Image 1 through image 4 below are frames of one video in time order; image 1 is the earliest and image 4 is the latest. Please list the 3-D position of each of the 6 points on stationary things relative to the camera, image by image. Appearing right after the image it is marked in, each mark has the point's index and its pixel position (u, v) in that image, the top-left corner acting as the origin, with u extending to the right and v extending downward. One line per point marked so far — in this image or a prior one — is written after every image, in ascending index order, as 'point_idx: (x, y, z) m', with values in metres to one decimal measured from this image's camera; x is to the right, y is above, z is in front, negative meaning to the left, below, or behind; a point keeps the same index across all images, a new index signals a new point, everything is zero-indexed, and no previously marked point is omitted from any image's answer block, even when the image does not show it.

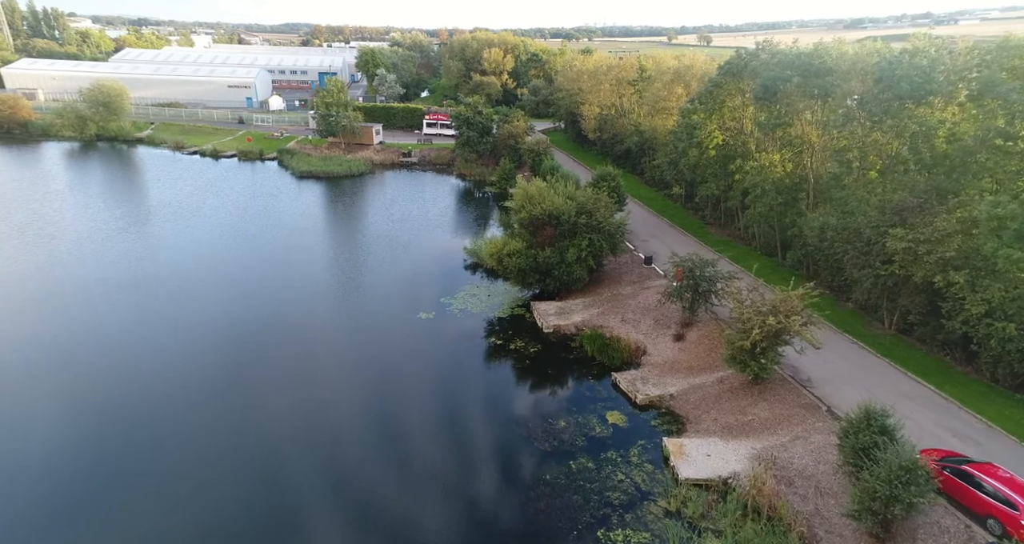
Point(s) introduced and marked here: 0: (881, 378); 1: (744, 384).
0: (+11.3, -3.2, +18.4) m
1: (+7.5, -3.6, +19.4) m
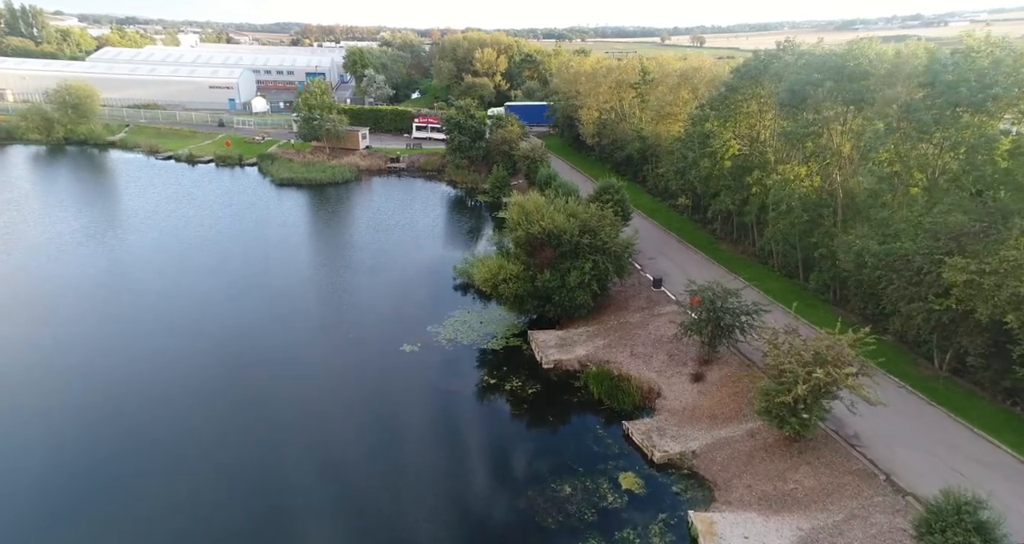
0: (+11.2, -4.2, +15.6) m
1: (+7.4, -4.6, +16.6) m
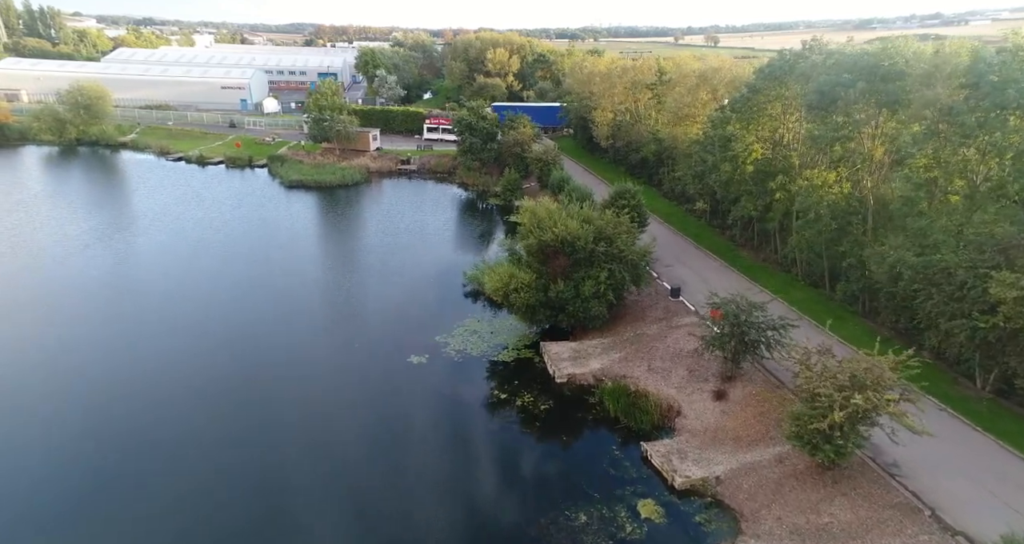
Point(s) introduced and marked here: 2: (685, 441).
0: (+11.5, -4.6, +14.5) m
1: (+7.7, -5.0, +15.5) m
2: (+5.2, -5.0, +17.8) m
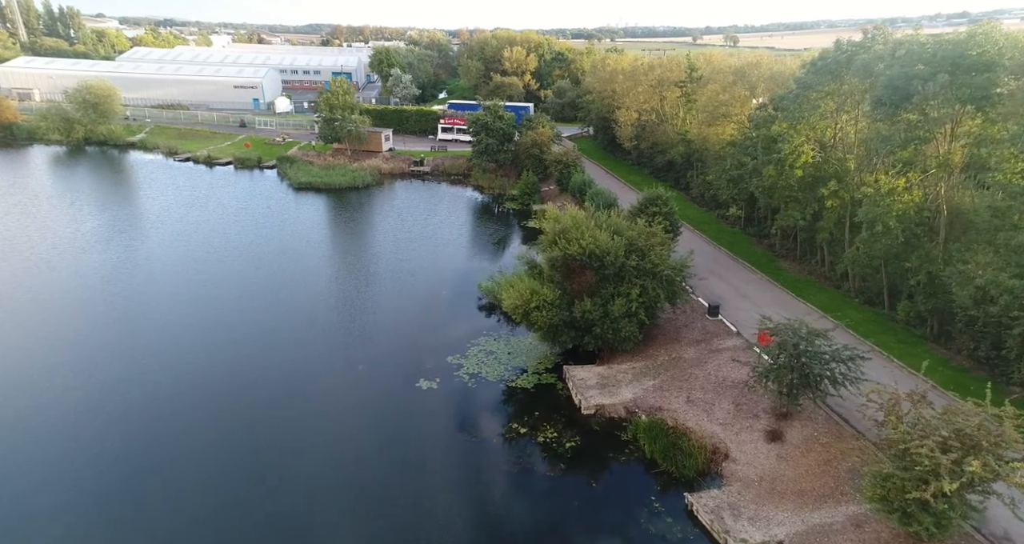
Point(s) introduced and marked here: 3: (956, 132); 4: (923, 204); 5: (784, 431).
0: (+12.0, -5.3, +11.7) m
1: (+8.2, -5.6, +12.8) m
2: (+5.7, -5.6, +15.2) m
3: (+13.6, +4.3, +18.5) m
4: (+13.4, +2.3, +19.6) m
5: (+7.6, -4.4, +16.6) m
